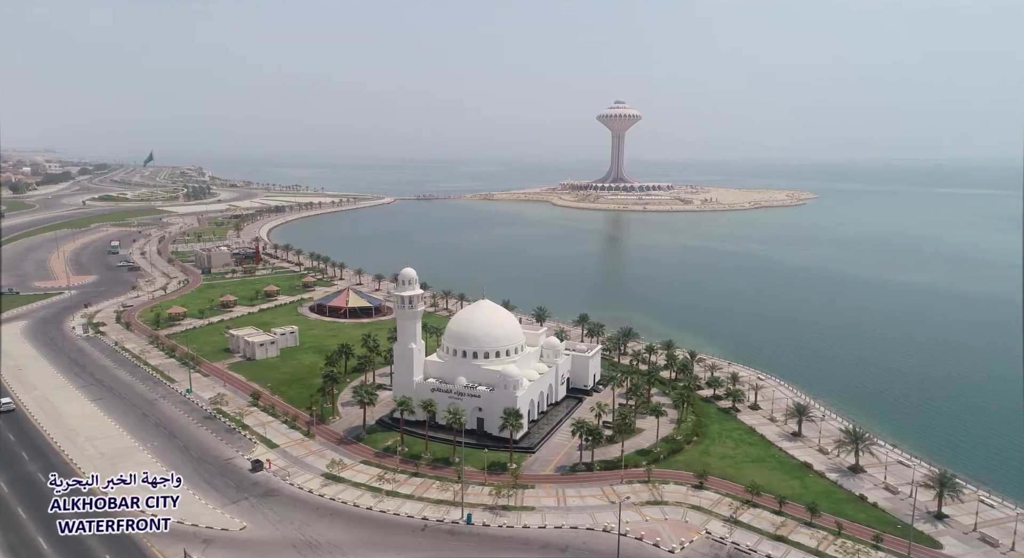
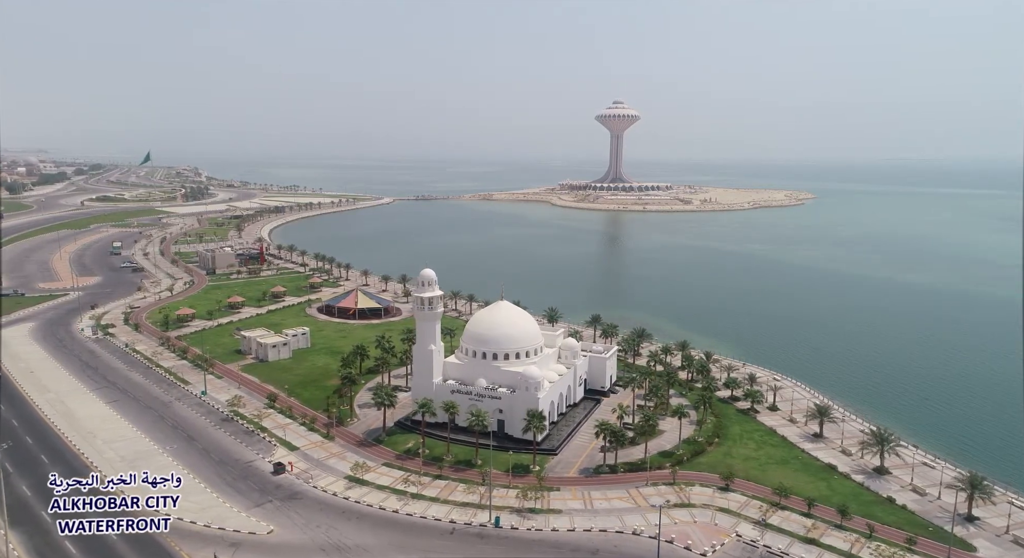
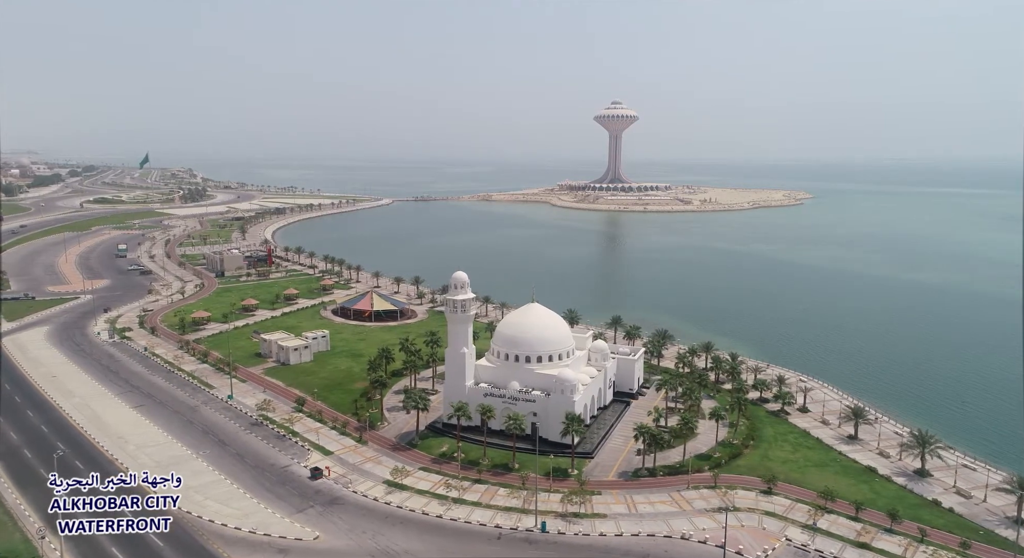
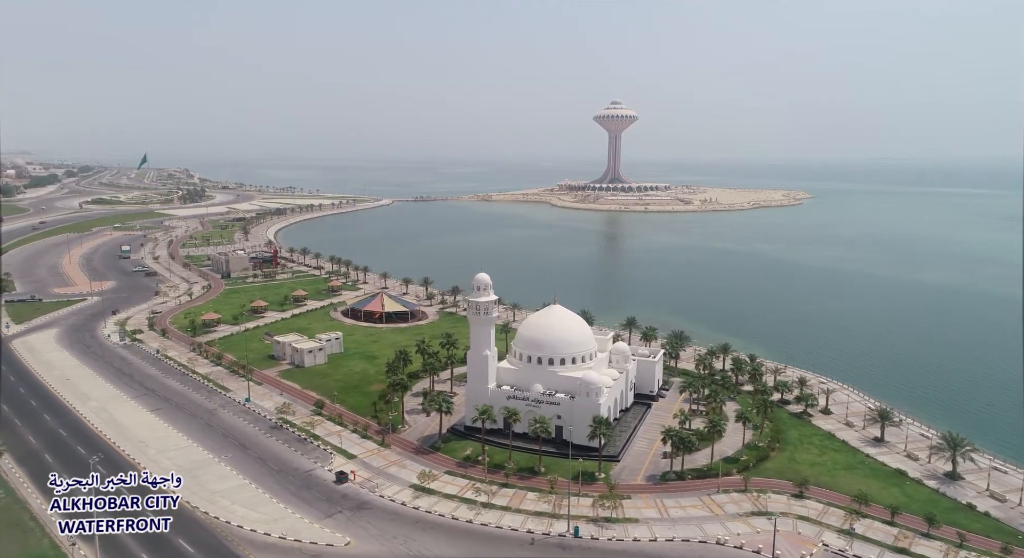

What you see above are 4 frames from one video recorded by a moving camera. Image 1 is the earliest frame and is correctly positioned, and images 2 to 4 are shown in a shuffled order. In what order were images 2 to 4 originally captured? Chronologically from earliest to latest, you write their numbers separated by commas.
2, 3, 4
